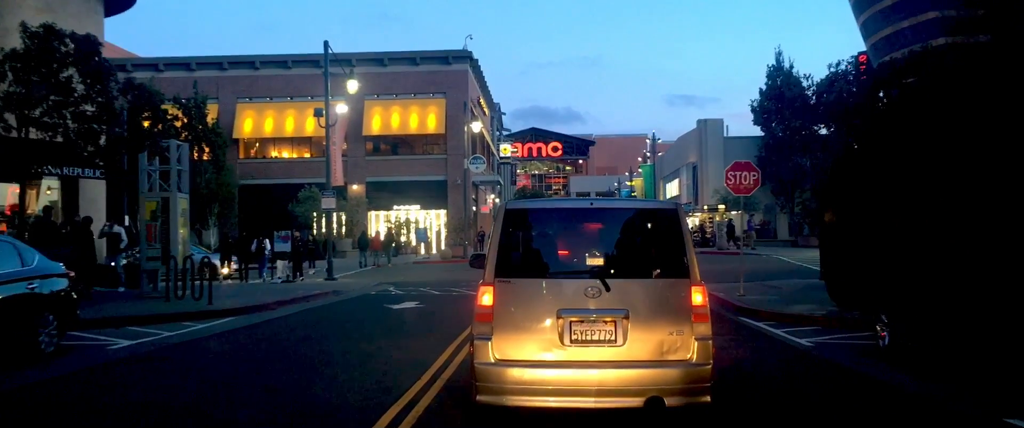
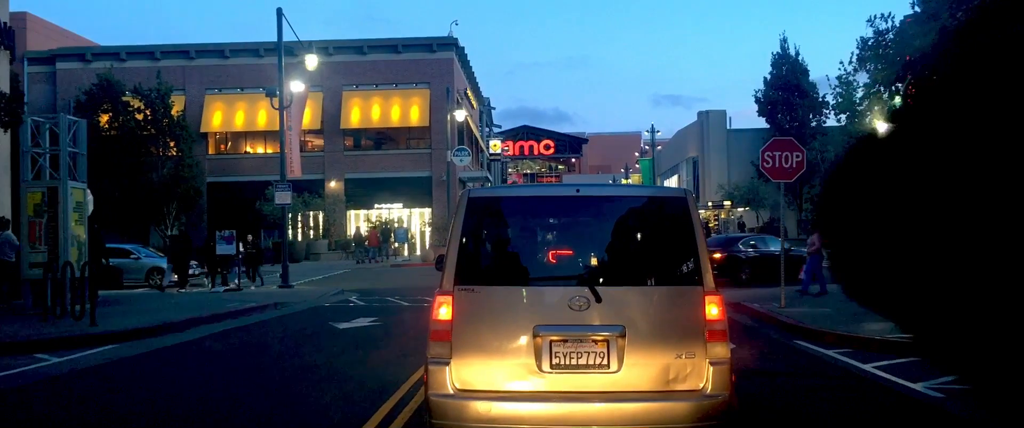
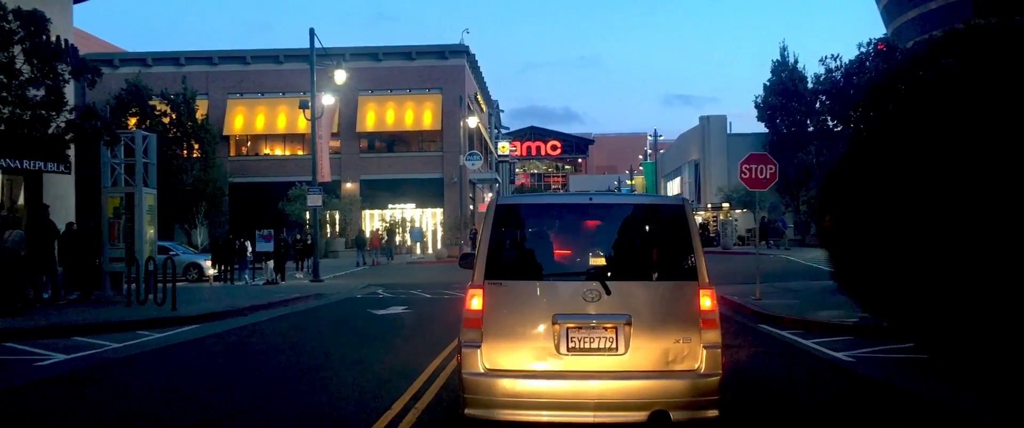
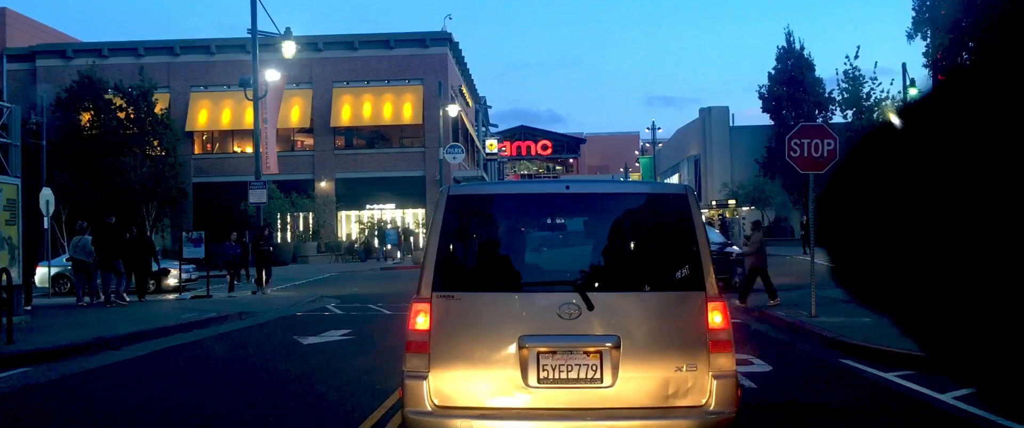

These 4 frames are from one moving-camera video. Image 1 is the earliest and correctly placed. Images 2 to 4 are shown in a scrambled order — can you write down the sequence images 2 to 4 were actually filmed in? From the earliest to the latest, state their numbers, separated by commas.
3, 2, 4
